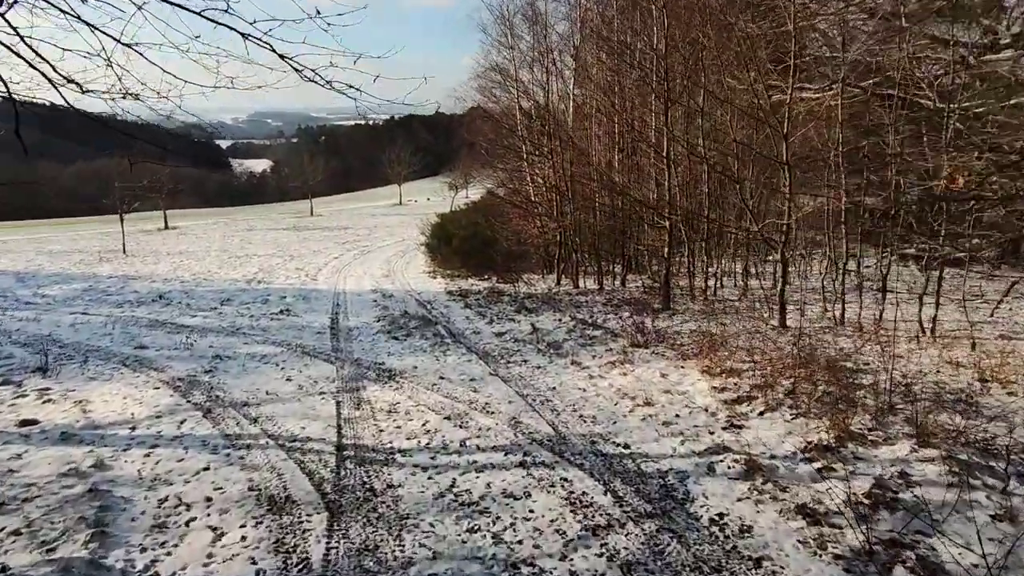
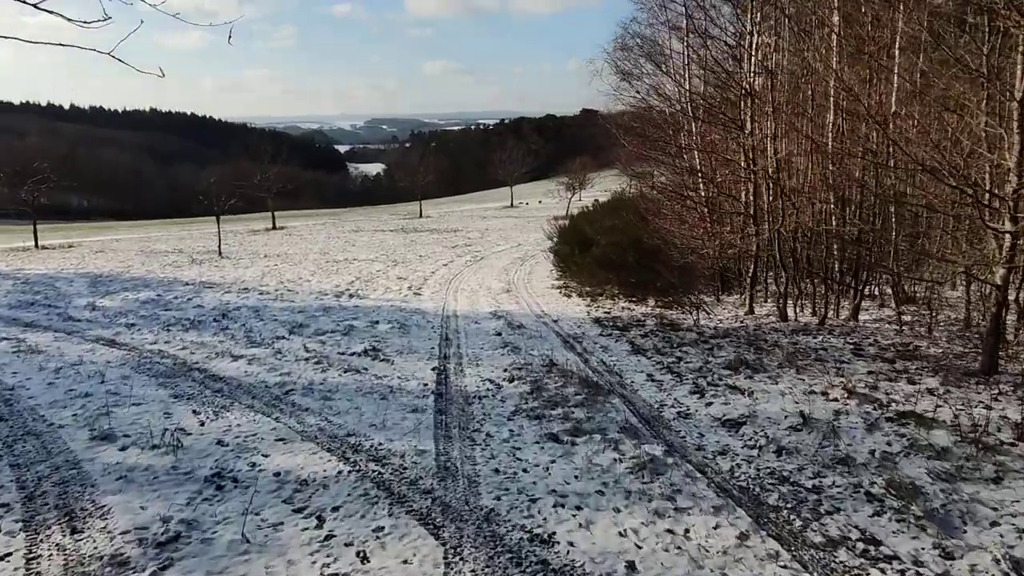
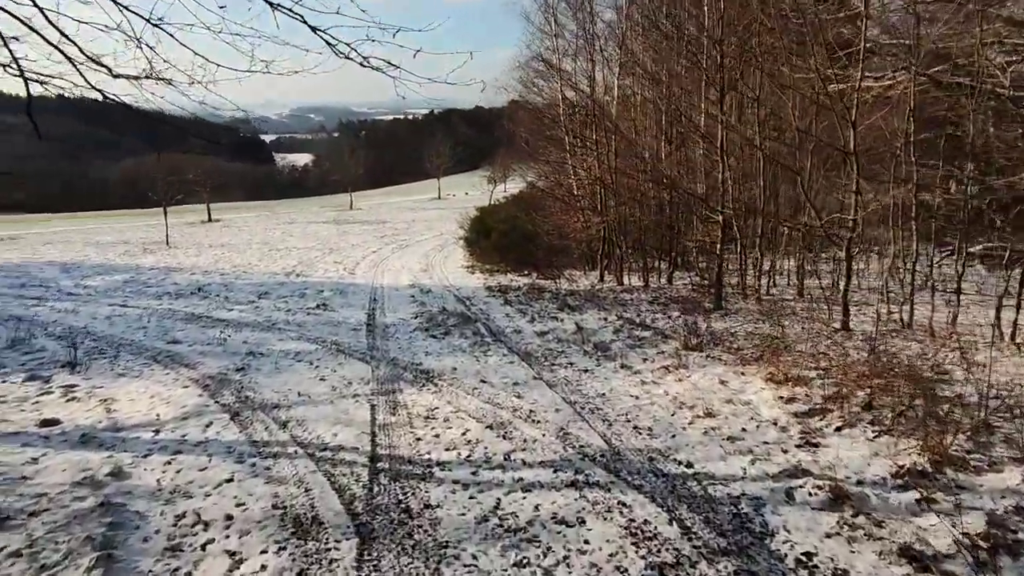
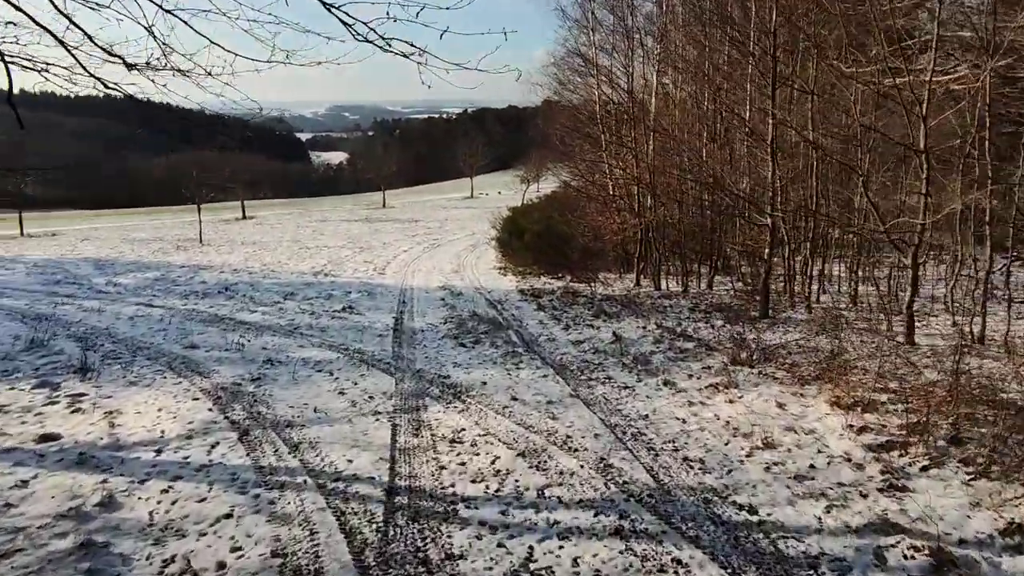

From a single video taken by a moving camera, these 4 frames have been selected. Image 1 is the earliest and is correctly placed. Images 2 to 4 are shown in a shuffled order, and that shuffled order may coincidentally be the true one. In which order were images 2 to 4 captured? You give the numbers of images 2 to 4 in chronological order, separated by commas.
3, 4, 2
